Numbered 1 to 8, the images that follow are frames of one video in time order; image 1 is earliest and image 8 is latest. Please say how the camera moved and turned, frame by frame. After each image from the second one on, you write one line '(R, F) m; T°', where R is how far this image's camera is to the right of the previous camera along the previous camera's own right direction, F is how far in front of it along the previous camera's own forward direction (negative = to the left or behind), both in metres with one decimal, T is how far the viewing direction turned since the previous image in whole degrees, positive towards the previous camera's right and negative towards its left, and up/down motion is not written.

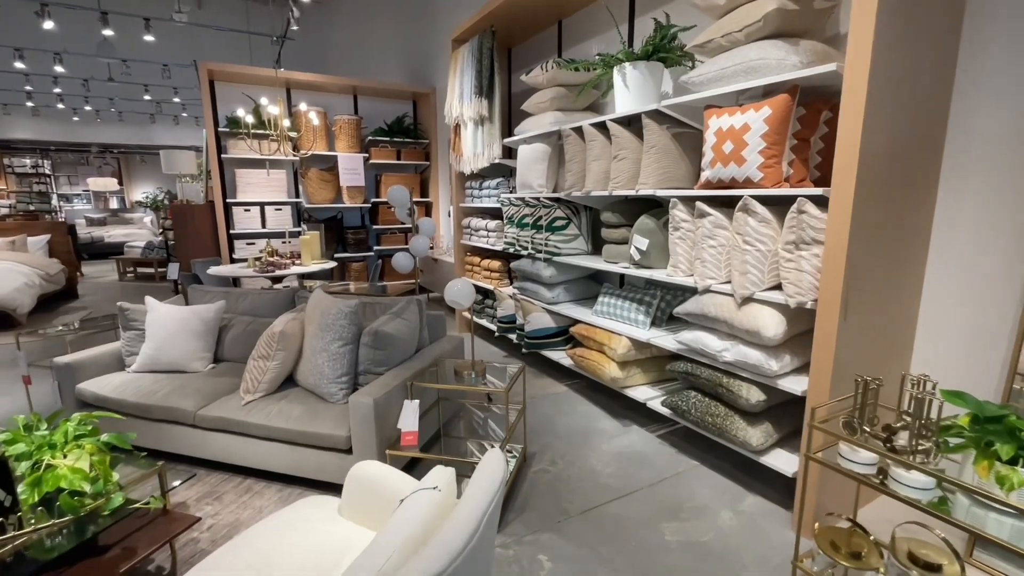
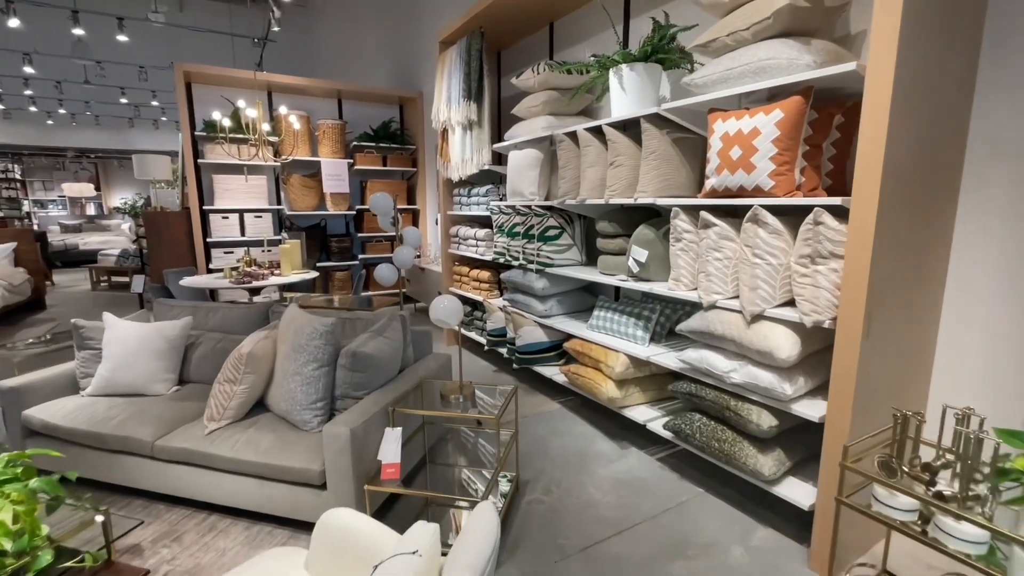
(0.0, +0.2) m; +1°
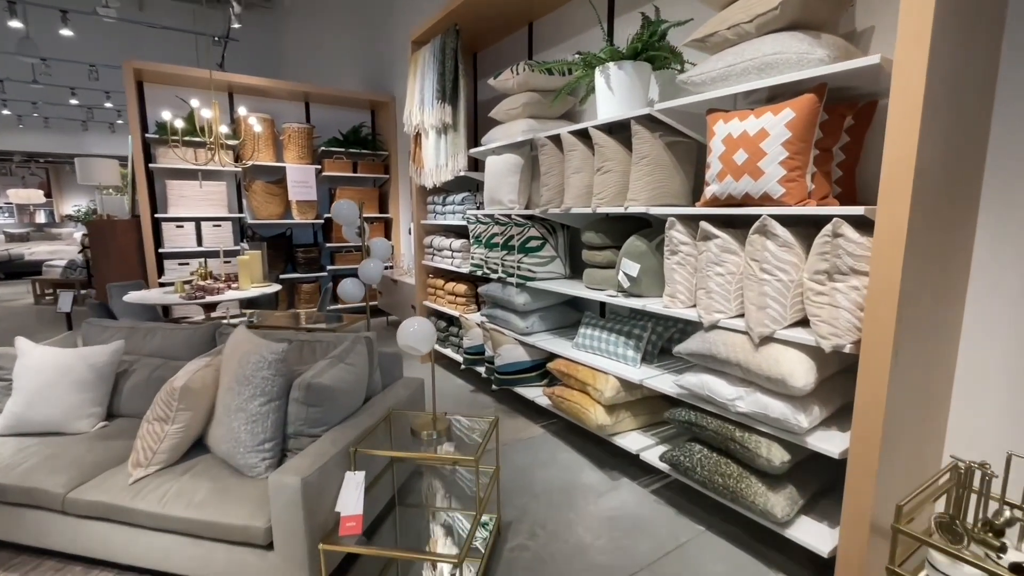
(0.0, +0.2) m; +3°
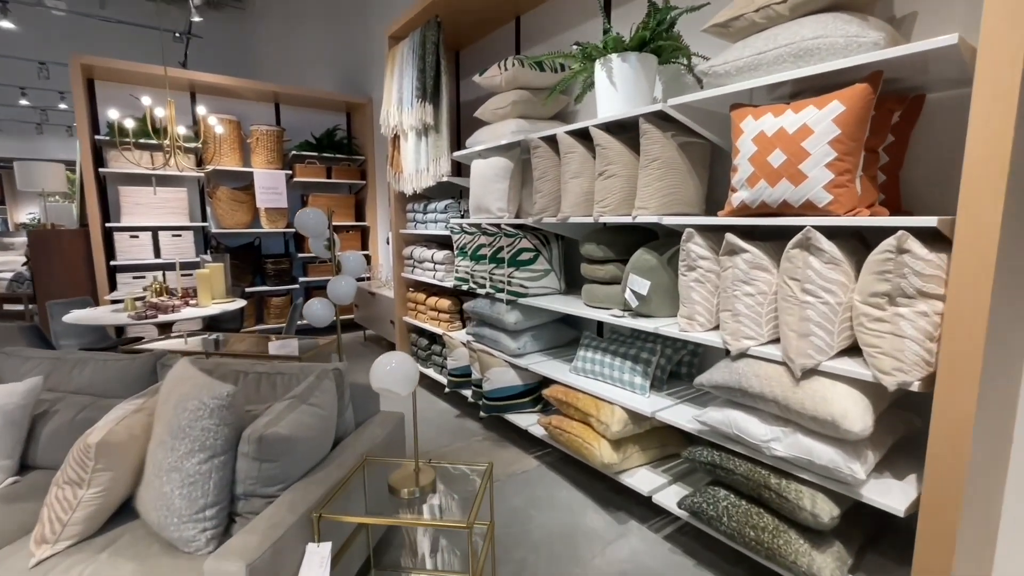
(0.0, +0.3) m; +2°
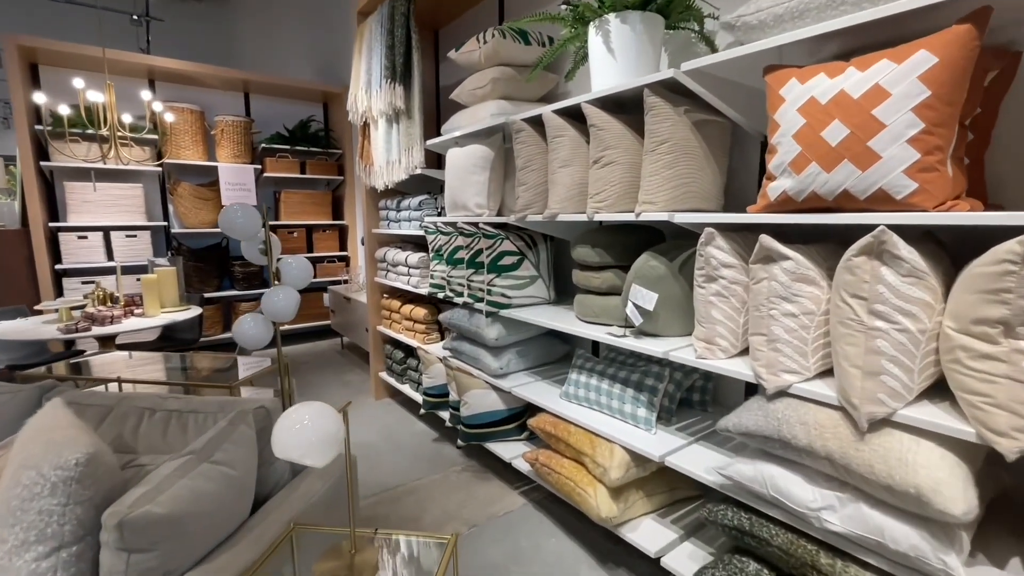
(+0.1, +0.4) m; +1°
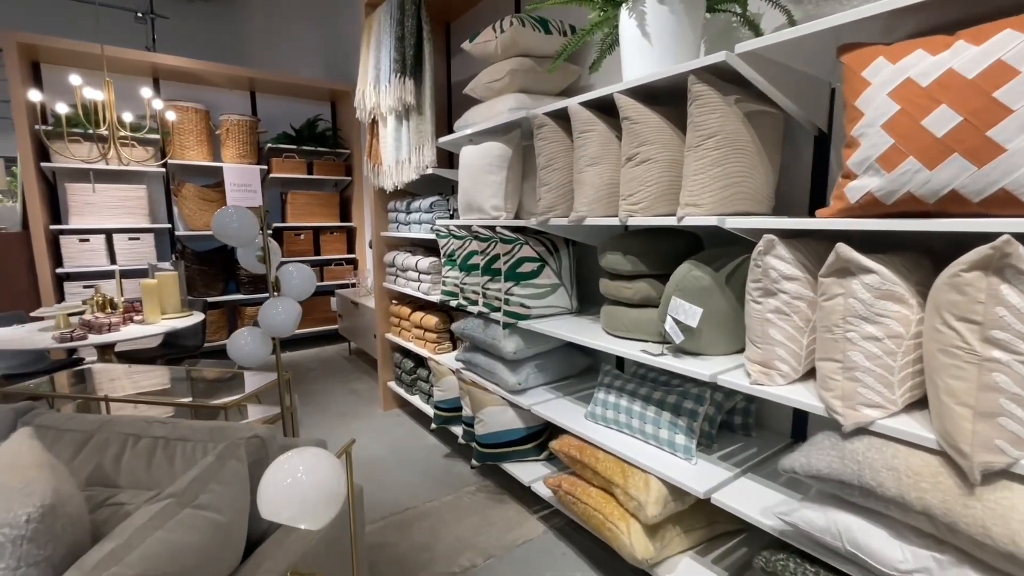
(0.0, +0.2) m; -1°
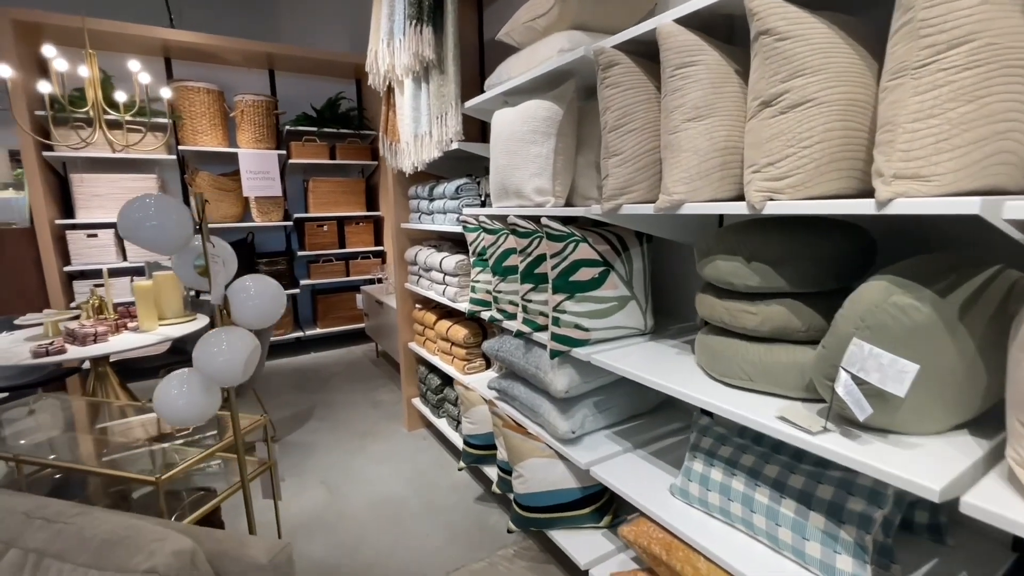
(0.0, +0.5) m; -5°
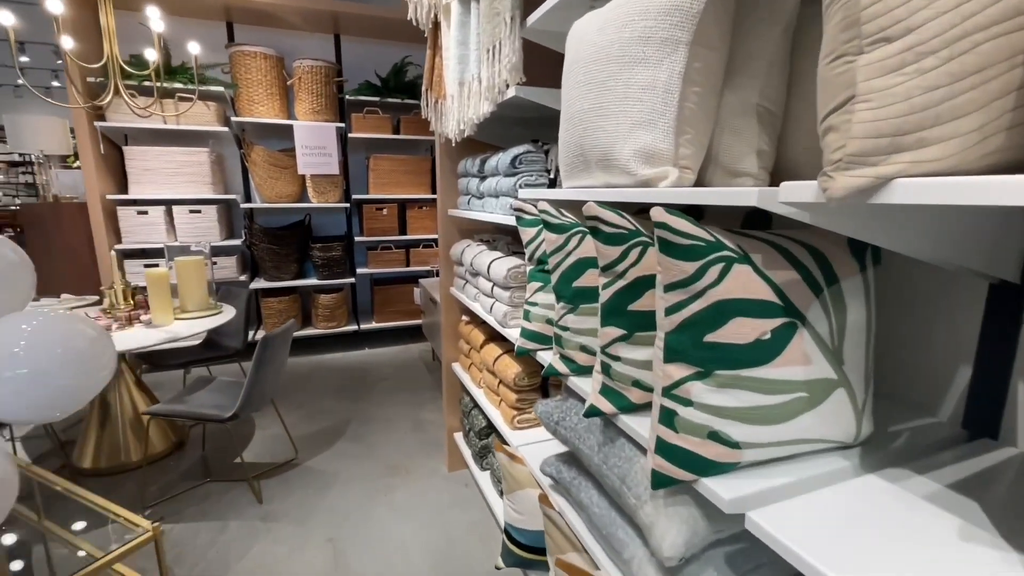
(0.0, +0.7) m; -10°
